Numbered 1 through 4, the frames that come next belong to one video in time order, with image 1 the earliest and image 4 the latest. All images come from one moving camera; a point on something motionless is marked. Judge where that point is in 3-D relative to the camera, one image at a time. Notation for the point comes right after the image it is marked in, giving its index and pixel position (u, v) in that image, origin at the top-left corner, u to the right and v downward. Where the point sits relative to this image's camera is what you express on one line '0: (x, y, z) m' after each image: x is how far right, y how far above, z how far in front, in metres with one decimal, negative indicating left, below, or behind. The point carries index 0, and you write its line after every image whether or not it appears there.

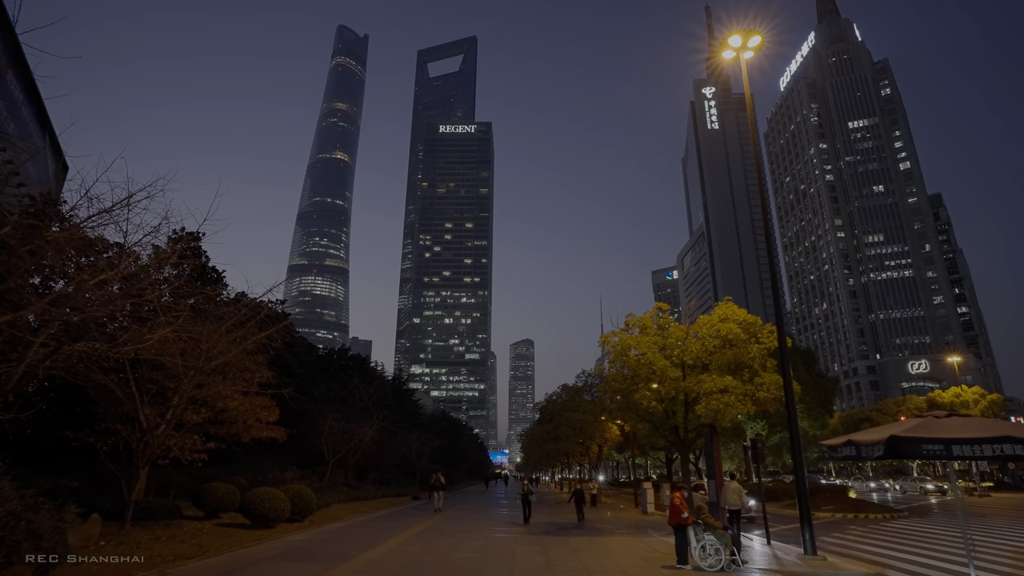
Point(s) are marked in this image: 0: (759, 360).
0: (+7.9, -2.3, +19.2) m
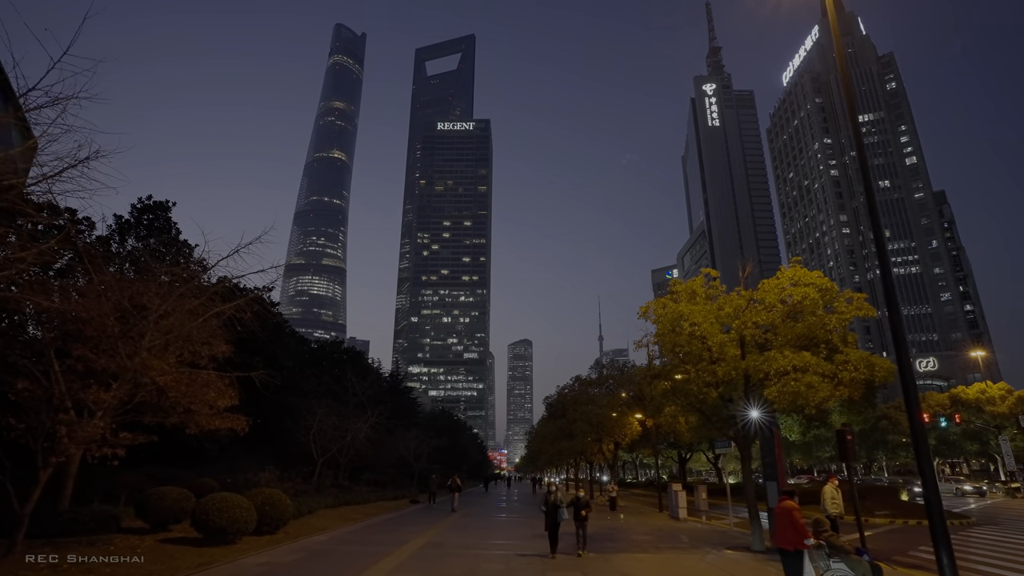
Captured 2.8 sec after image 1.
0: (+8.5, -1.2, +15.6) m
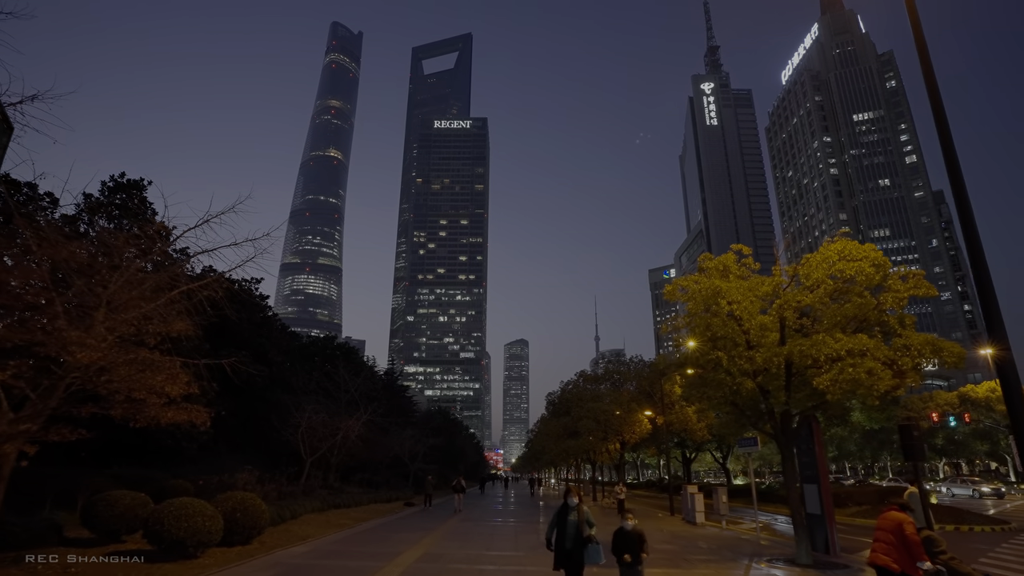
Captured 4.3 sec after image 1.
0: (+8.7, -0.6, +13.6) m
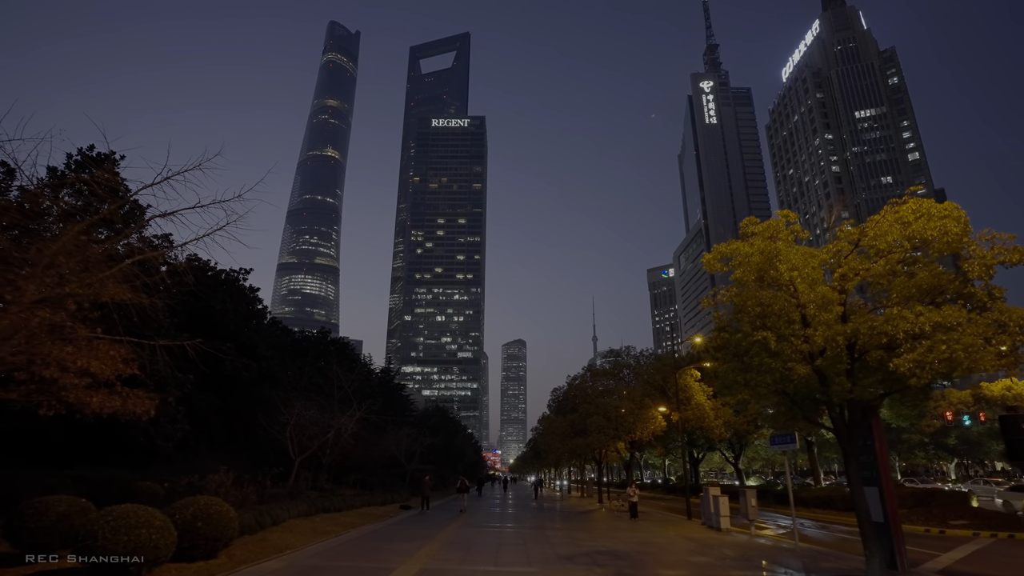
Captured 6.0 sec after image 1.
0: (+9.0, 0.0, +11.4) m
